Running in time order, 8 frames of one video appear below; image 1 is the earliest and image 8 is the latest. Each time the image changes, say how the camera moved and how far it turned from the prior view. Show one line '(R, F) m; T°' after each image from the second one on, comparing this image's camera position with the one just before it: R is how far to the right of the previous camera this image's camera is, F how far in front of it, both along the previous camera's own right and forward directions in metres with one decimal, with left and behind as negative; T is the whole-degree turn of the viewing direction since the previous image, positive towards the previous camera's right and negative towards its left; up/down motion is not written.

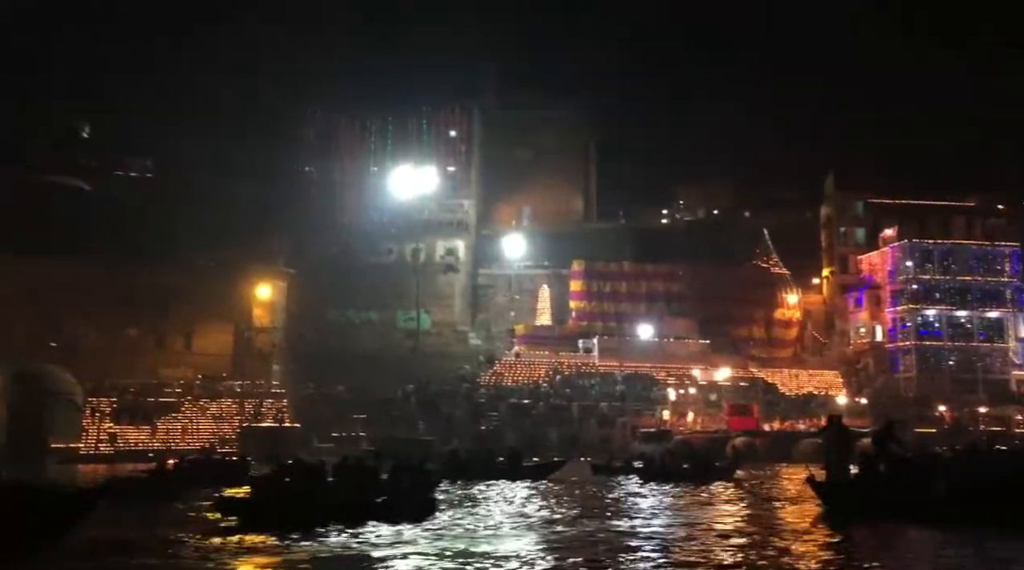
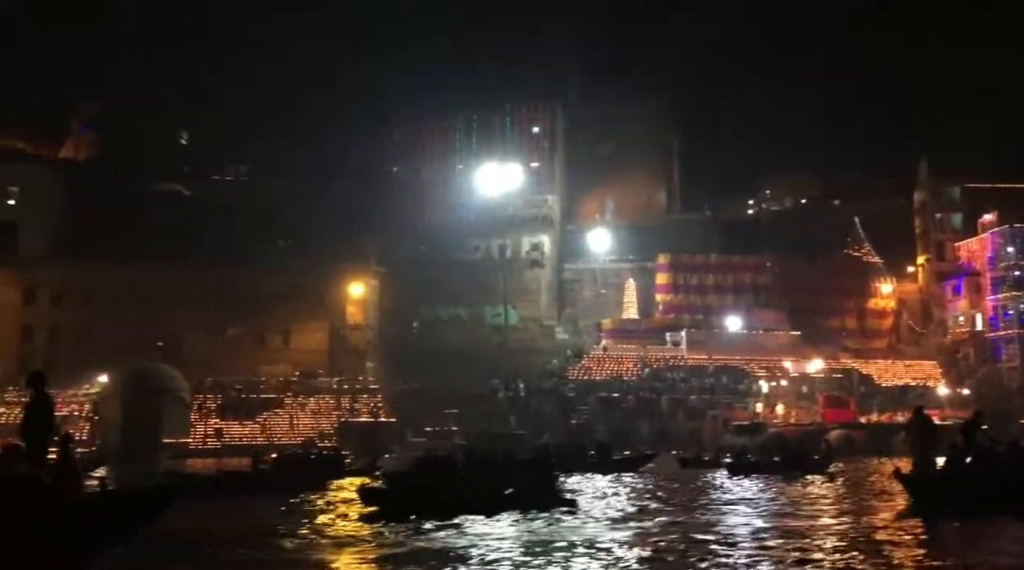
(0.0, -0.6) m; -3°
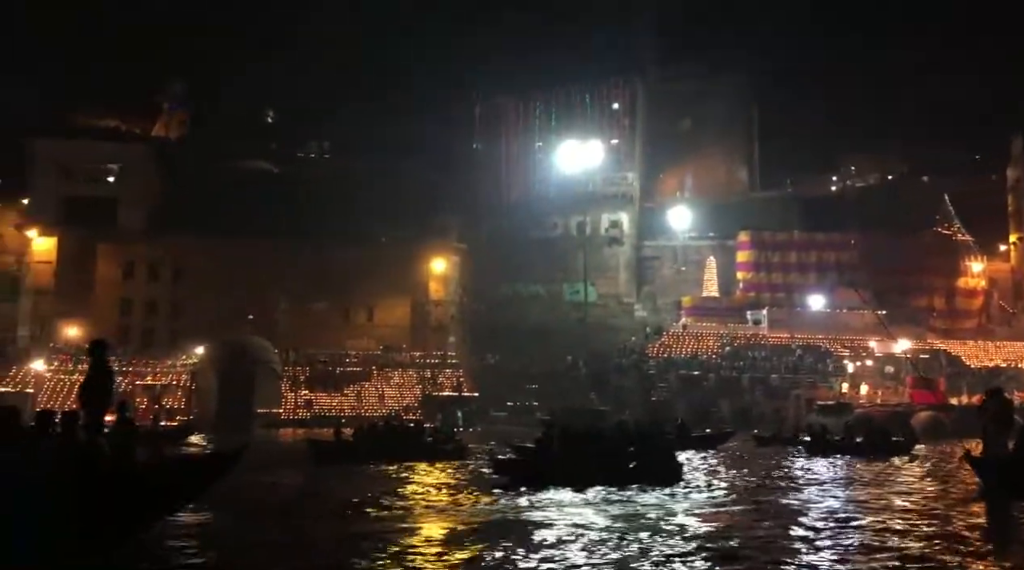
(0.0, -0.5) m; -3°
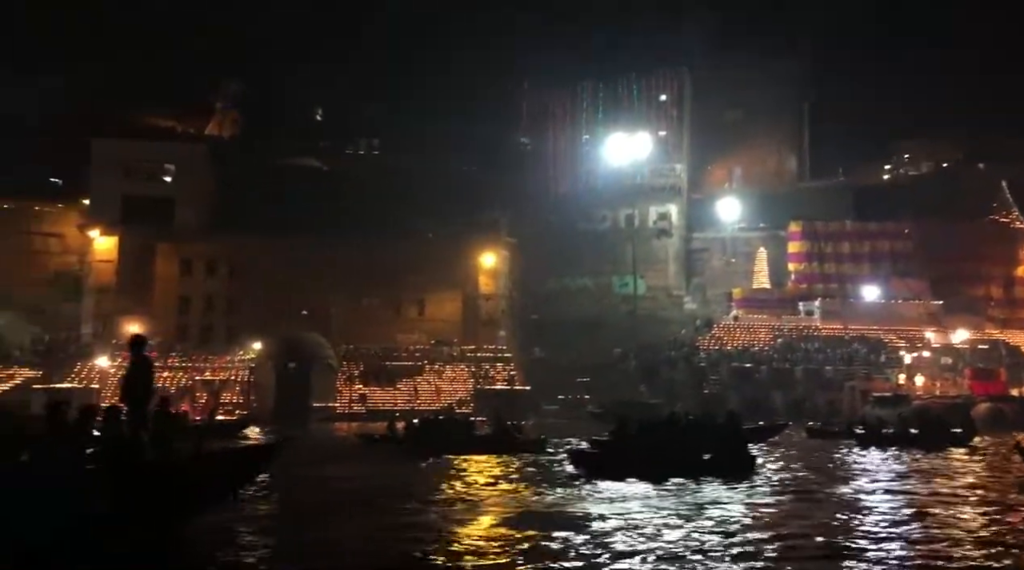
(0.0, -0.2) m; -2°
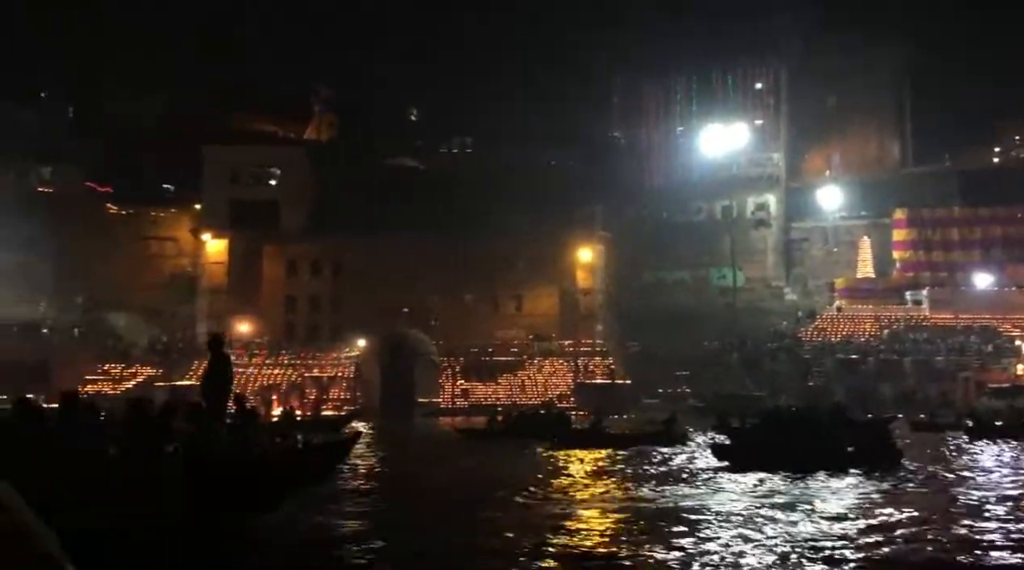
(-0.2, 0.0) m; -3°
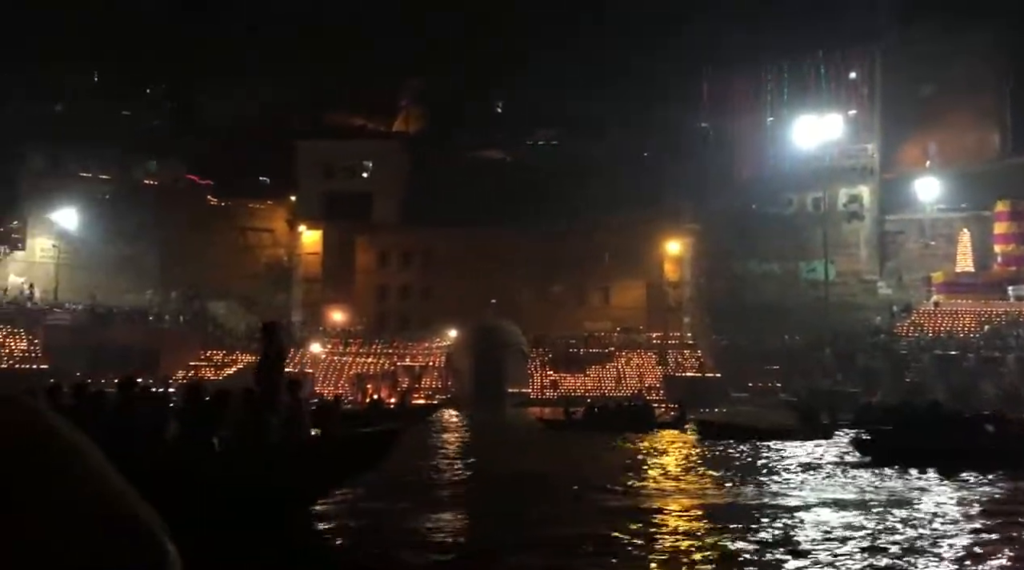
(-0.2, +0.2) m; -3°
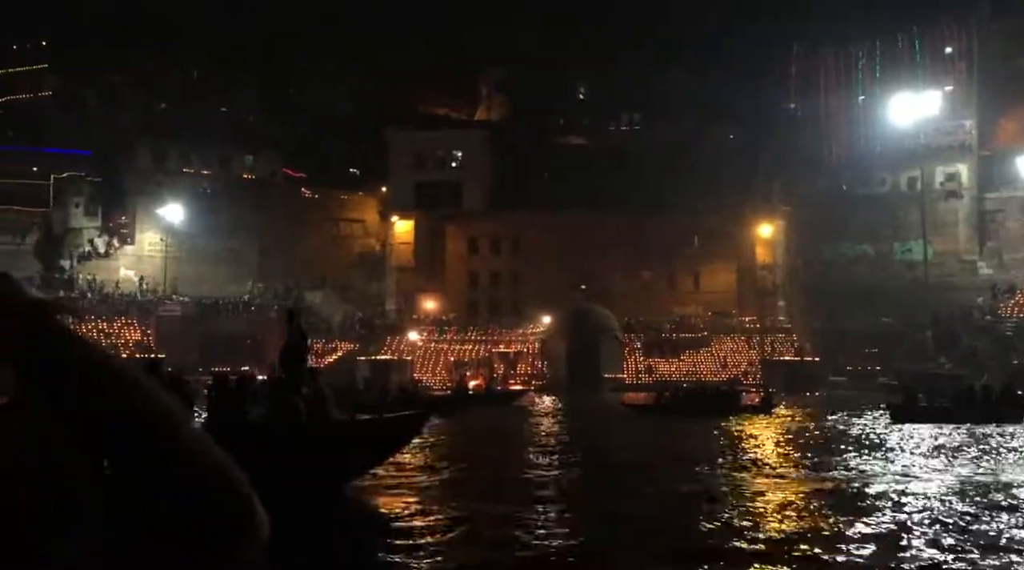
(-0.1, +0.2) m; -3°
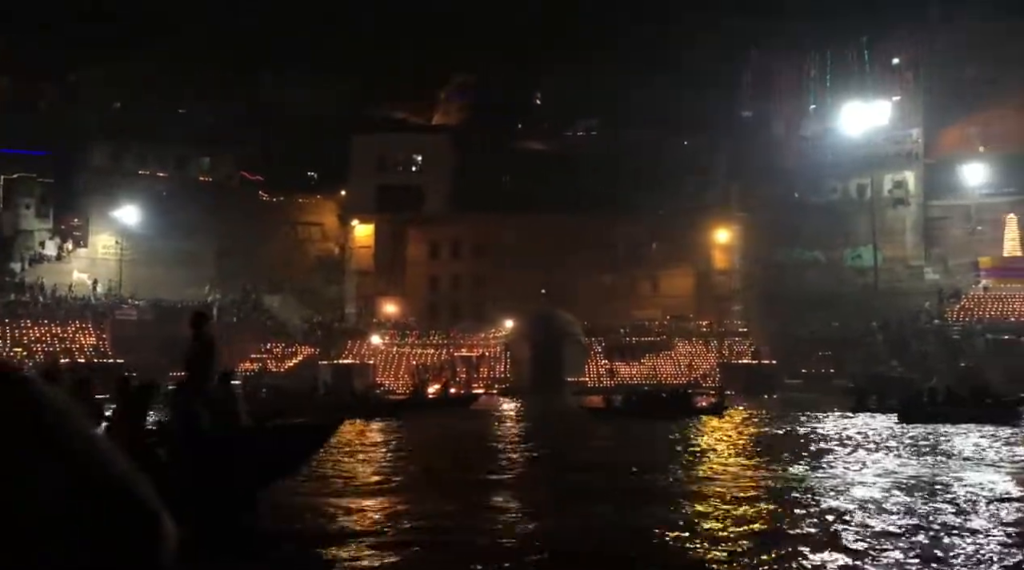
(-0.1, -0.4) m; +2°
